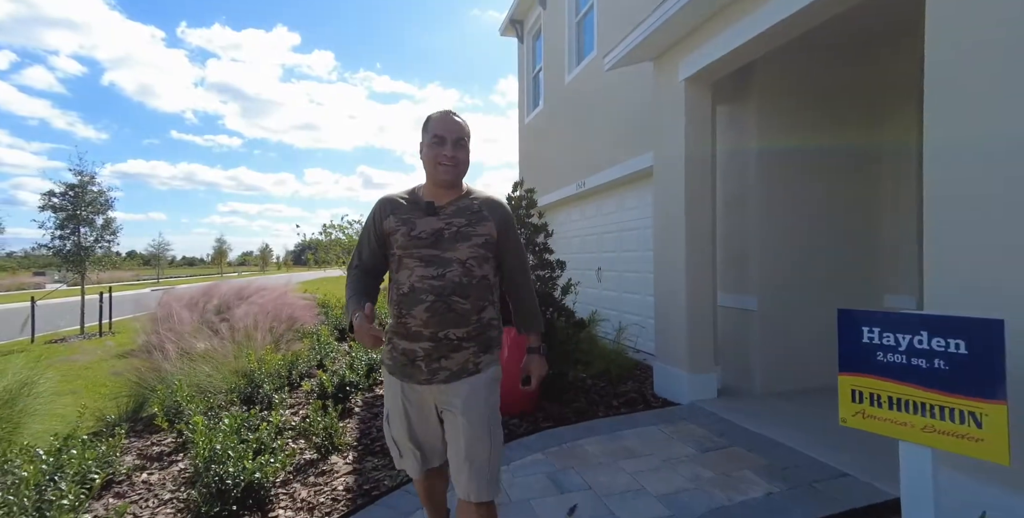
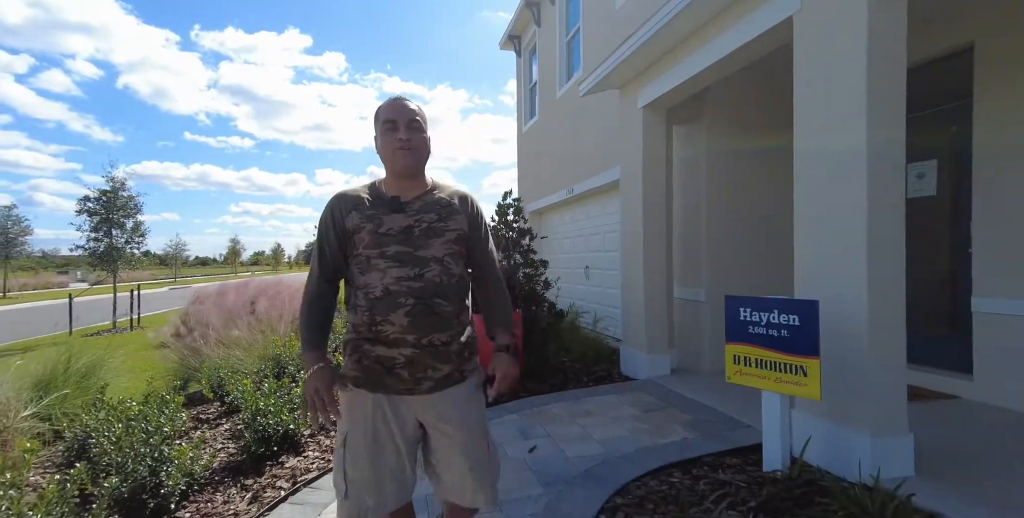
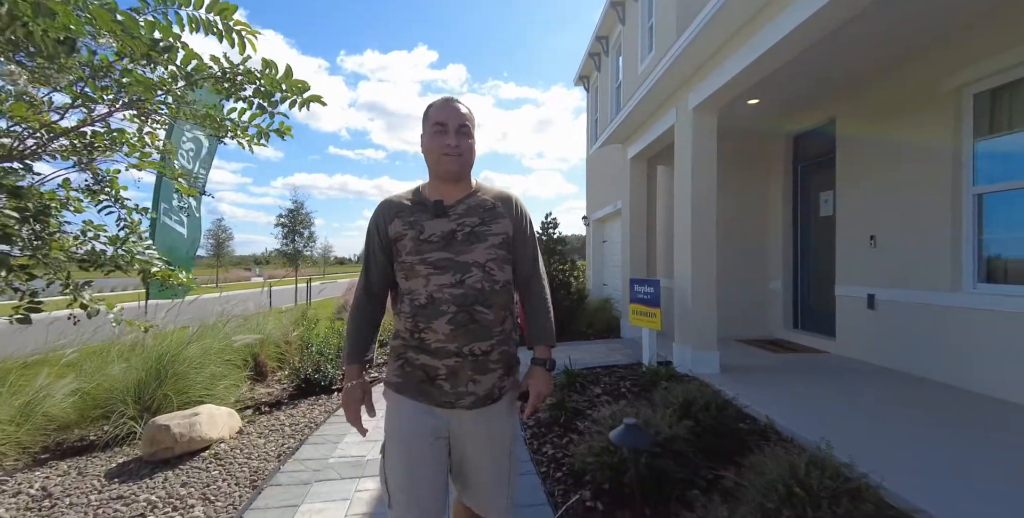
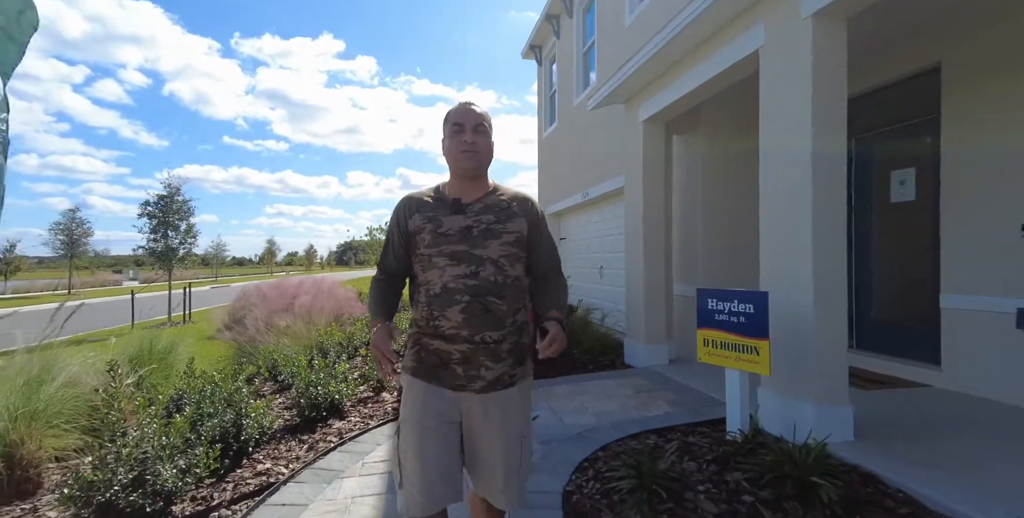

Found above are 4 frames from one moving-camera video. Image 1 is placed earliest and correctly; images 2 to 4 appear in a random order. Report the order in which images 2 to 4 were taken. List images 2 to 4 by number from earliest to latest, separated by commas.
2, 4, 3
